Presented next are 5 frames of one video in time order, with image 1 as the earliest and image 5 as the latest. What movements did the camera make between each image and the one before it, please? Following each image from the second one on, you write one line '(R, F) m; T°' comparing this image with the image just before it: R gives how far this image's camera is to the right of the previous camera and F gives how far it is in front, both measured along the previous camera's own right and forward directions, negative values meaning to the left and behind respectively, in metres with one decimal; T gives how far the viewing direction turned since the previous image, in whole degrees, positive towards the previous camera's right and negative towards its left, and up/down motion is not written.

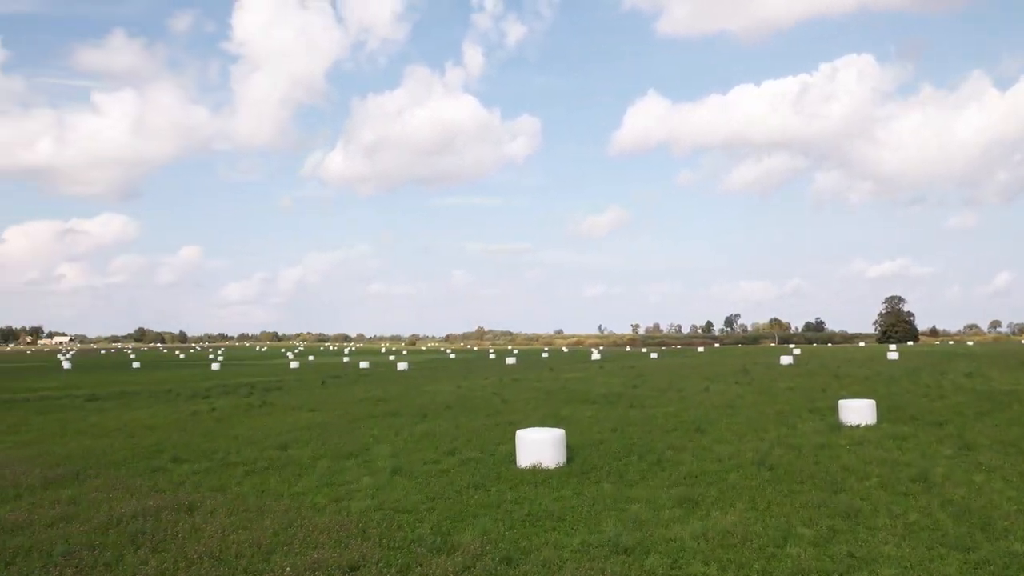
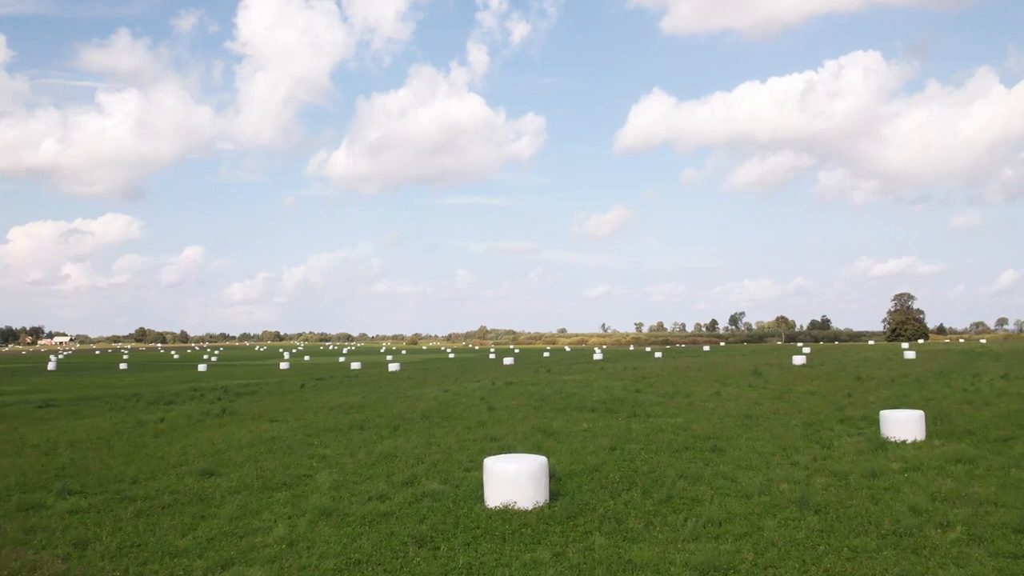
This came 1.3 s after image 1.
(+0.8, +4.7) m; 0°
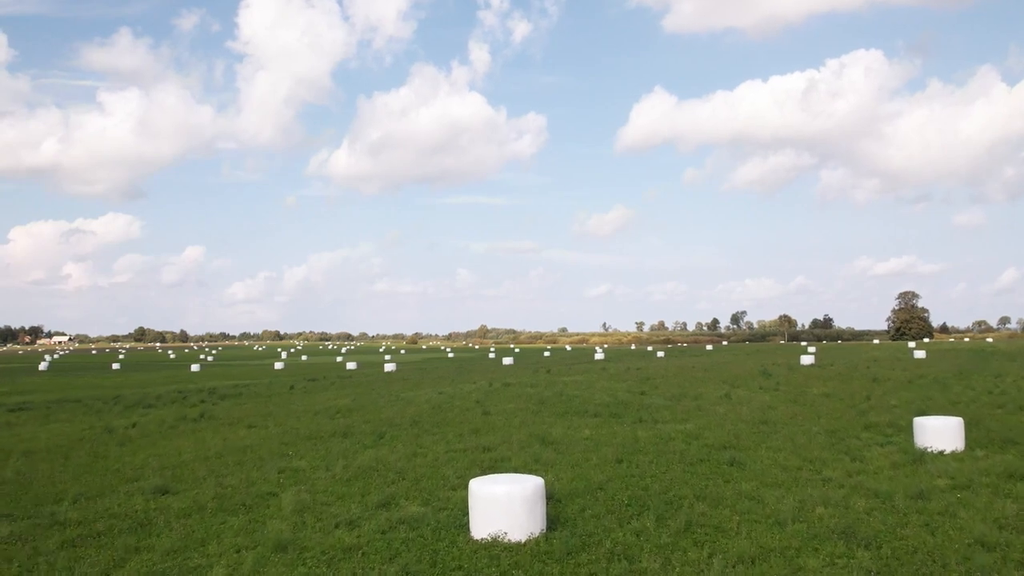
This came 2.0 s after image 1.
(+0.2, +2.5) m; 0°
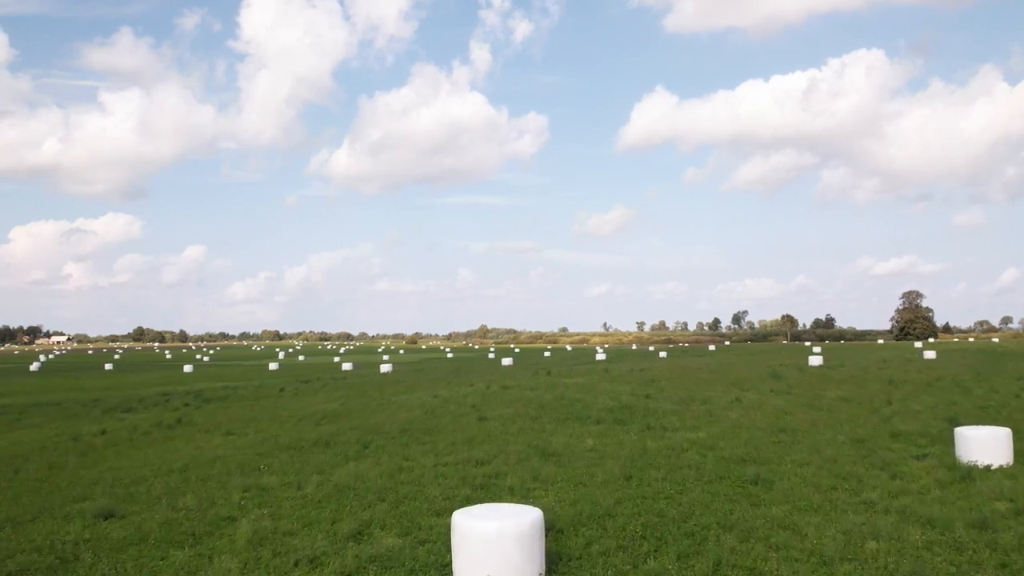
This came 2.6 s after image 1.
(+0.1, +2.4) m; 0°
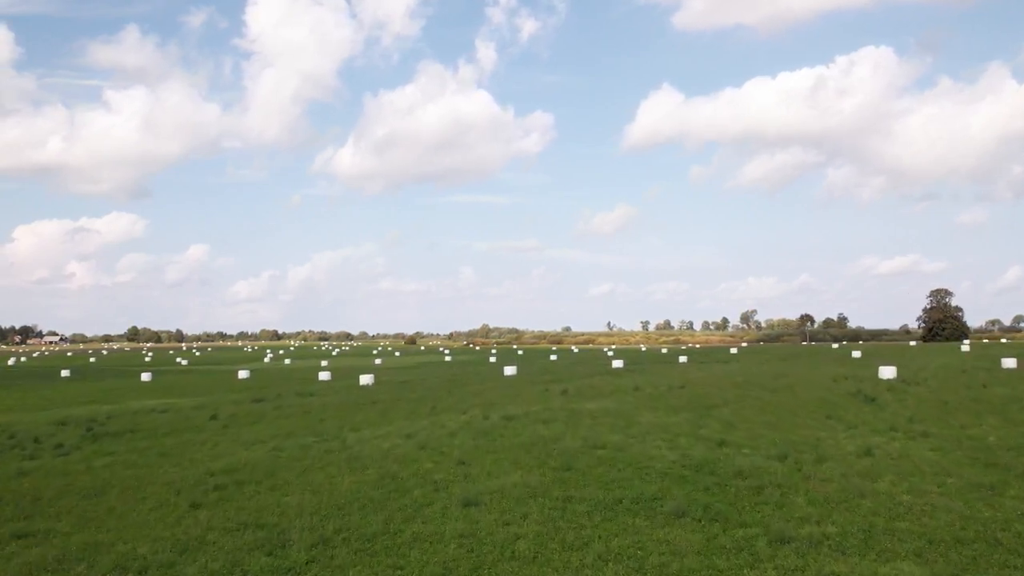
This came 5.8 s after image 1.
(-0.2, +13.9) m; 0°
